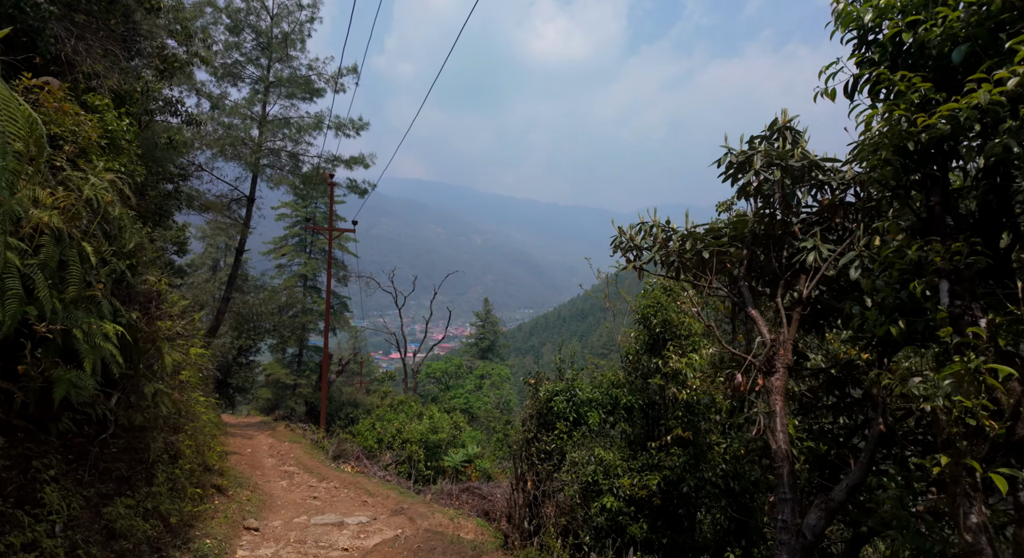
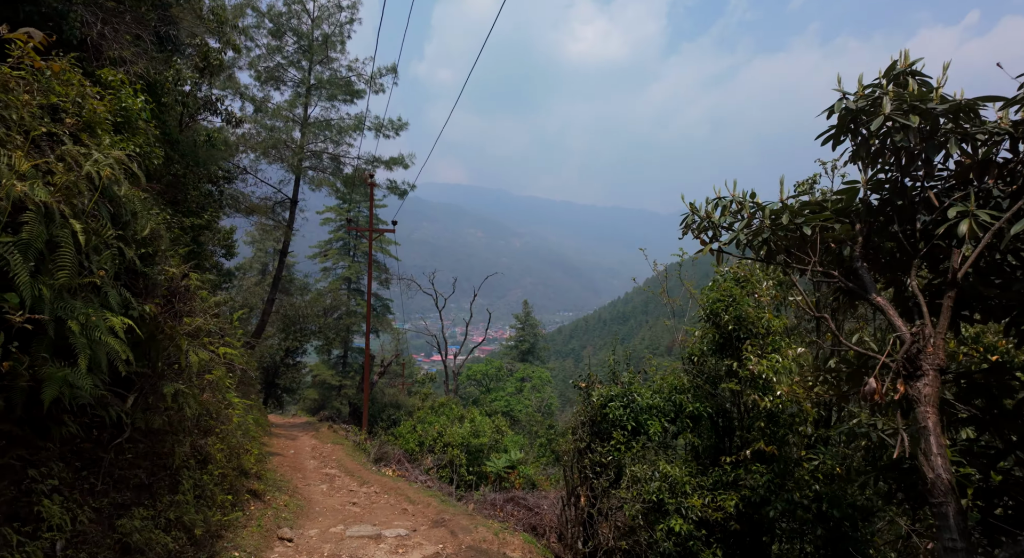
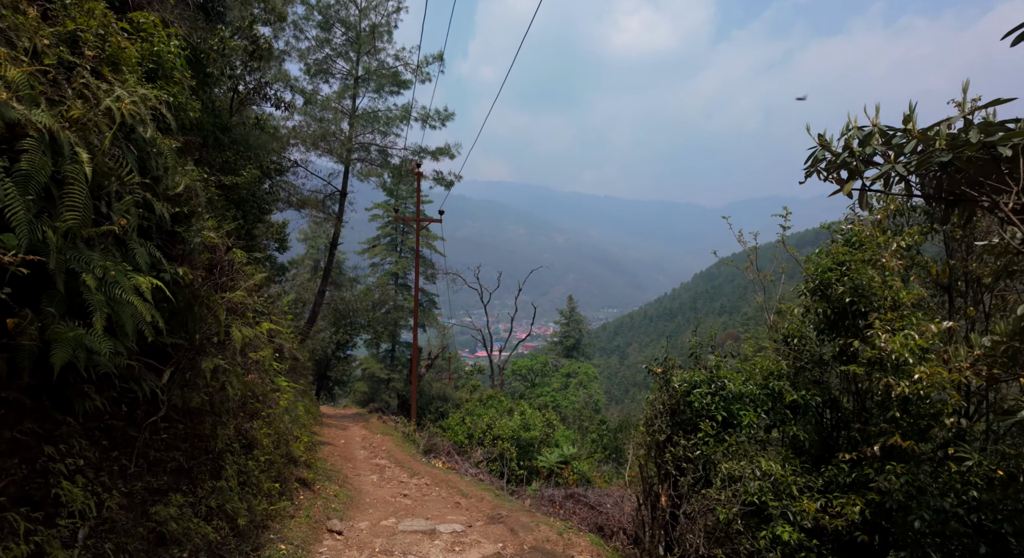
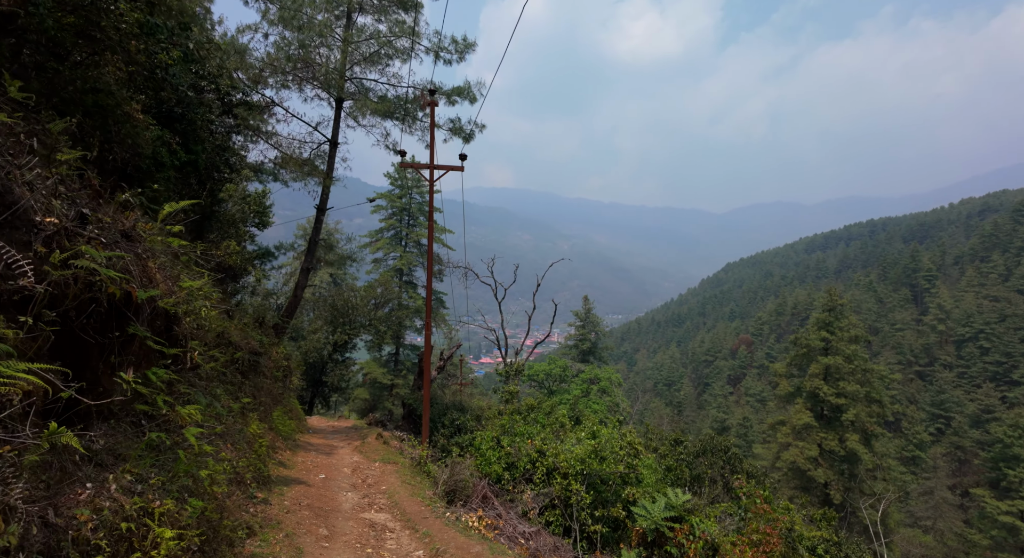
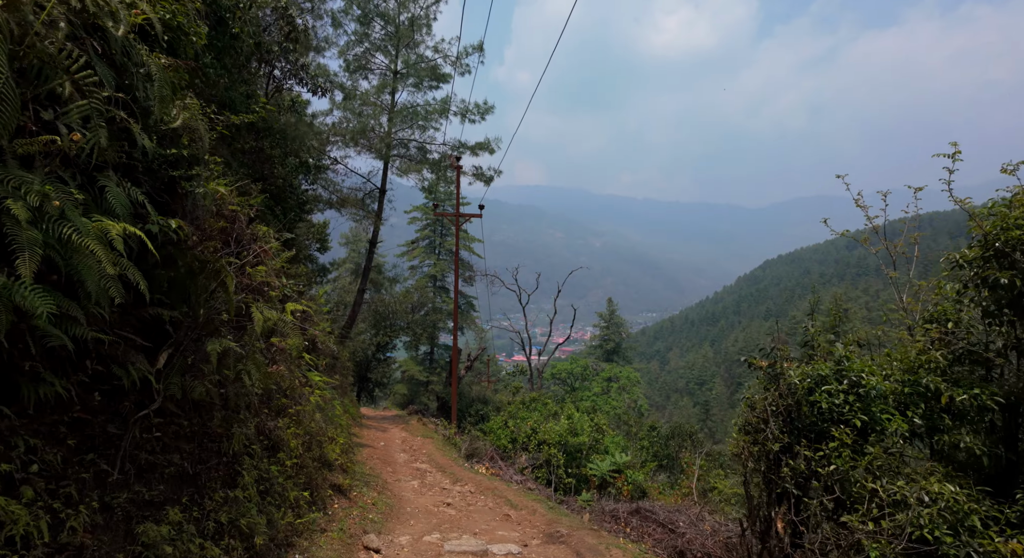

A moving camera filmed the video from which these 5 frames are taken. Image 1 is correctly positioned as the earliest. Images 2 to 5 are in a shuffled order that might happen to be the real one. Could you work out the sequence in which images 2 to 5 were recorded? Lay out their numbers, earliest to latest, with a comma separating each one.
2, 3, 5, 4
